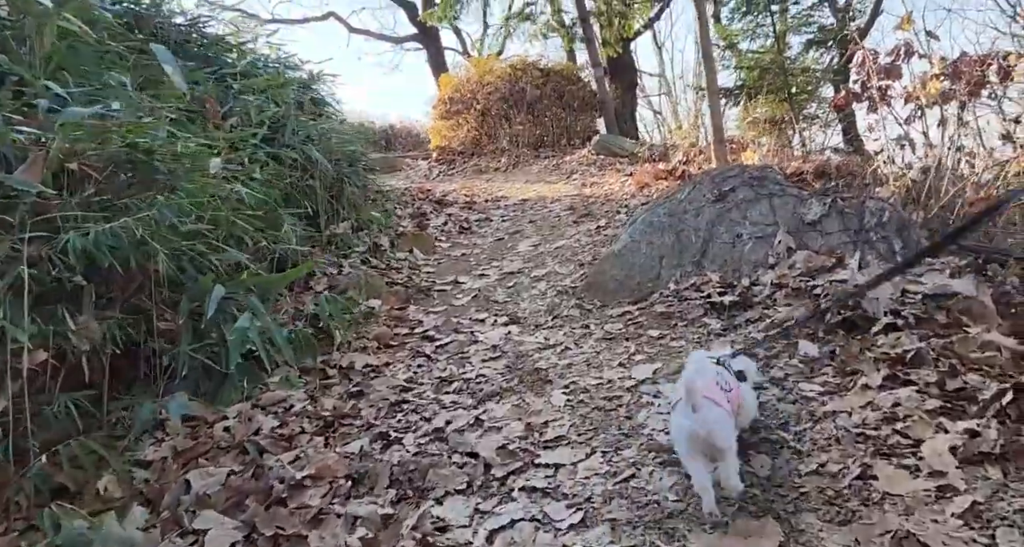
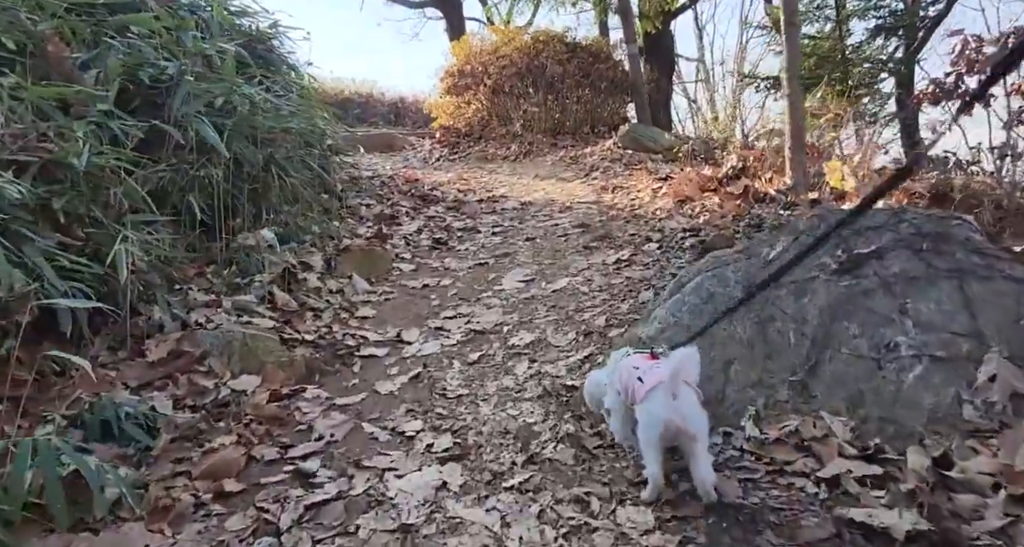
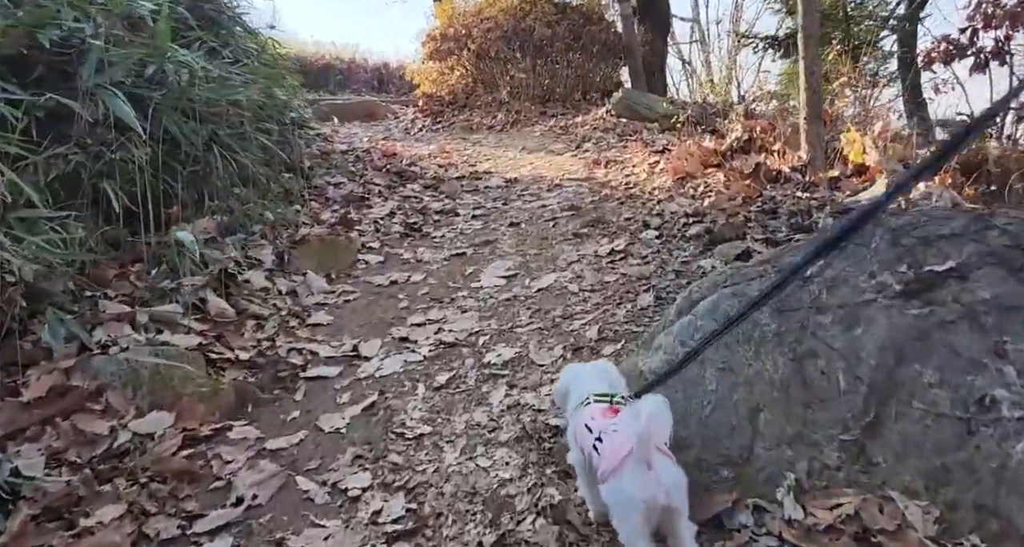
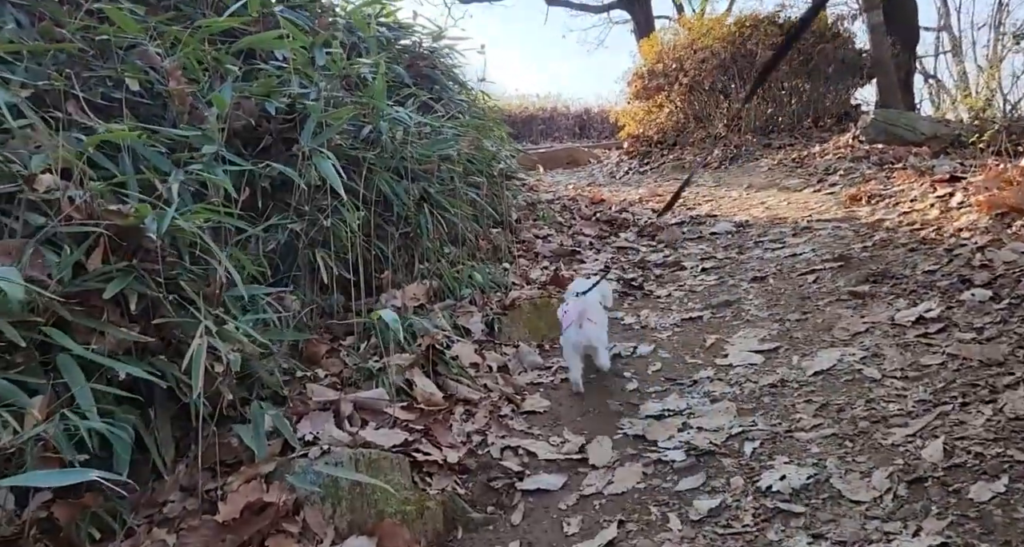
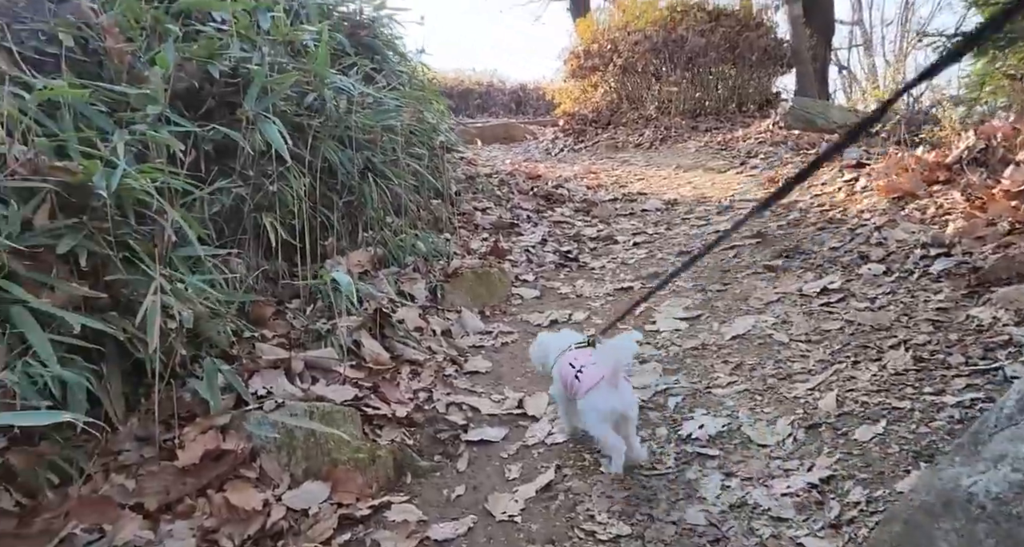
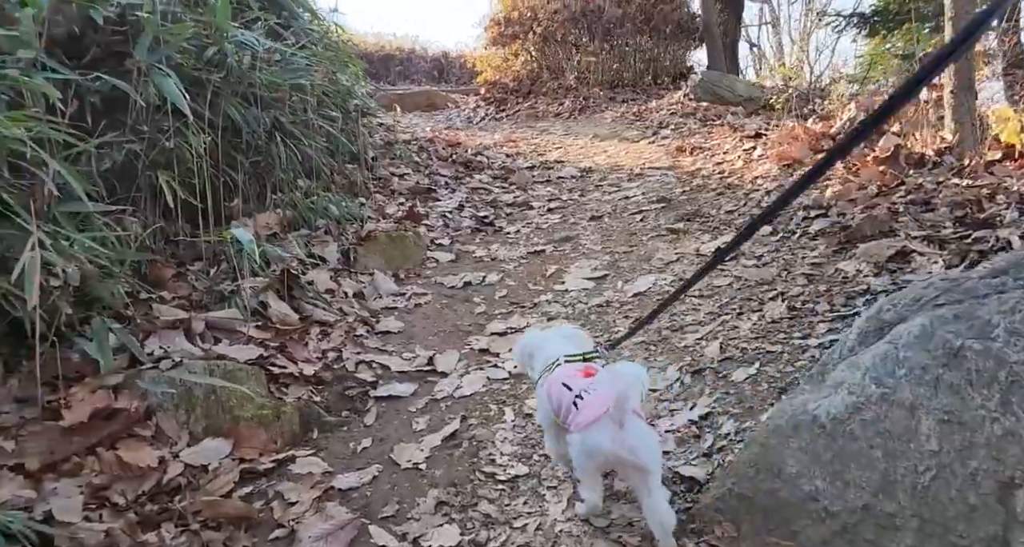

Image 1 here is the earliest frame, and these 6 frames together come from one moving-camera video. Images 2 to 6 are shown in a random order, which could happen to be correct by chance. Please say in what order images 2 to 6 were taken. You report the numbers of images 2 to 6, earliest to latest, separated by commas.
2, 3, 6, 5, 4
